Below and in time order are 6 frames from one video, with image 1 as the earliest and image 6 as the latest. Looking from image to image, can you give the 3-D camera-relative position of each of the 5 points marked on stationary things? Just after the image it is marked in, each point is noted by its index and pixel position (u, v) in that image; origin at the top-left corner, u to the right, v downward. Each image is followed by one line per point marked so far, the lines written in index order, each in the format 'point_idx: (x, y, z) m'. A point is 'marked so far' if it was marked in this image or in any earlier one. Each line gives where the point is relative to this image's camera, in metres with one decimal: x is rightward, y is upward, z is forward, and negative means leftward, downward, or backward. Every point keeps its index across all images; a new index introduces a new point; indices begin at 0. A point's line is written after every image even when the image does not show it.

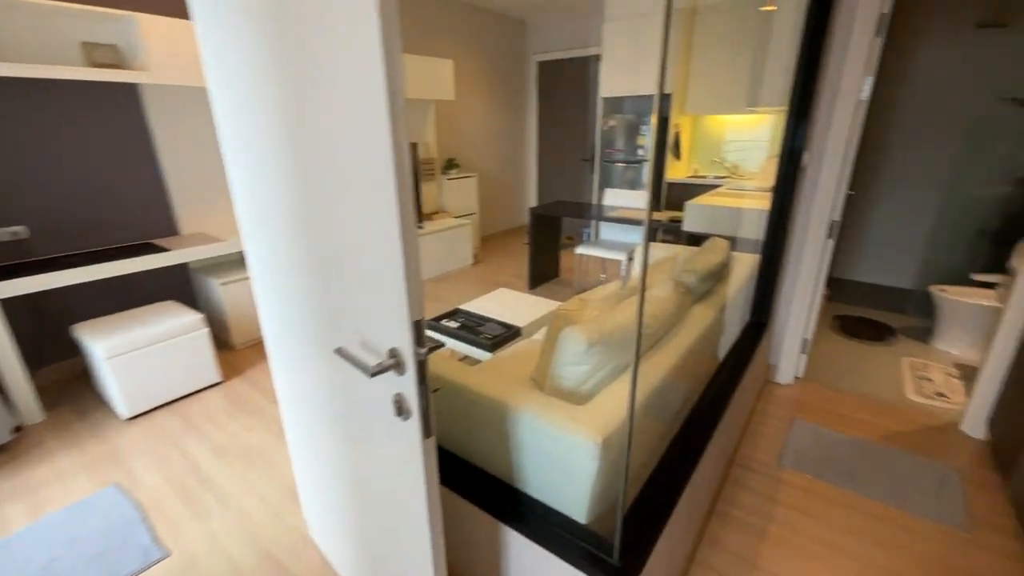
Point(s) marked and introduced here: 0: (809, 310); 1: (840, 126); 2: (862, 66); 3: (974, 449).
0: (+1.6, -0.1, +2.5) m
1: (+1.6, +0.8, +2.2) m
2: (+1.6, +1.0, +2.1) m
3: (+2.2, -0.8, +2.1) m
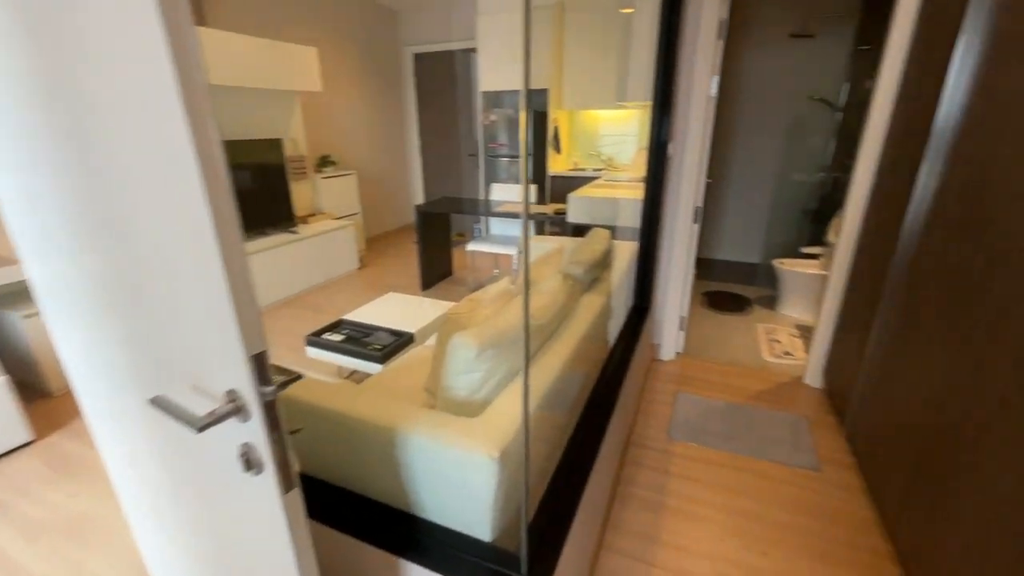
0: (+1.0, 0.0, +2.7) m
1: (+1.0, +0.9, +2.3) m
2: (+1.0, +1.1, +2.3) m
3: (+1.7, -0.6, +2.4) m
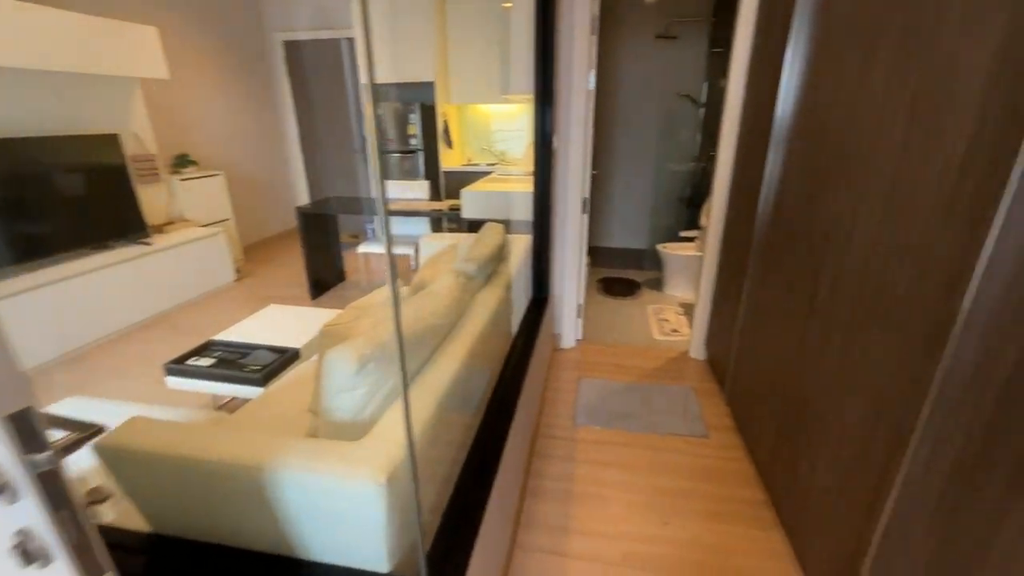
0: (+0.4, 0.0, +2.7) m
1: (+0.3, +0.9, +2.4) m
2: (+0.4, +1.2, +2.3) m
3: (+1.1, -0.5, +2.7) m
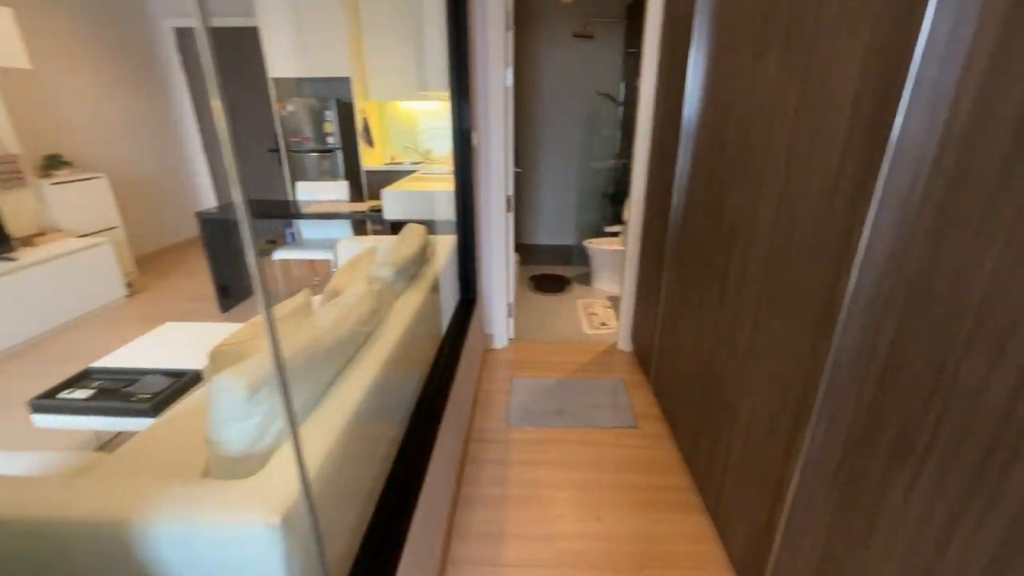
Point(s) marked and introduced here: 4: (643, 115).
0: (0.0, 0.0, +2.7) m
1: (-0.1, +0.9, +2.4) m
2: (0.0, +1.2, +2.3) m
3: (+0.7, -0.4, +2.7) m
4: (+0.7, +0.9, +2.4) m
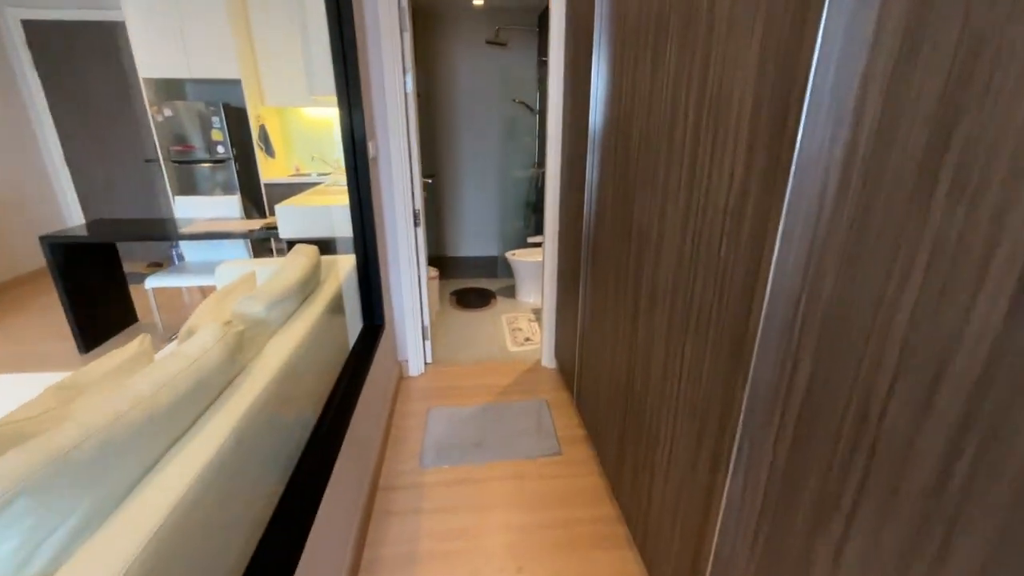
0: (-0.5, -0.1, +2.5) m
1: (-0.6, +0.8, +2.2) m
2: (-0.5, +1.1, +2.1) m
3: (+0.2, -0.5, +2.6) m
4: (+0.2, +0.8, +2.3) m
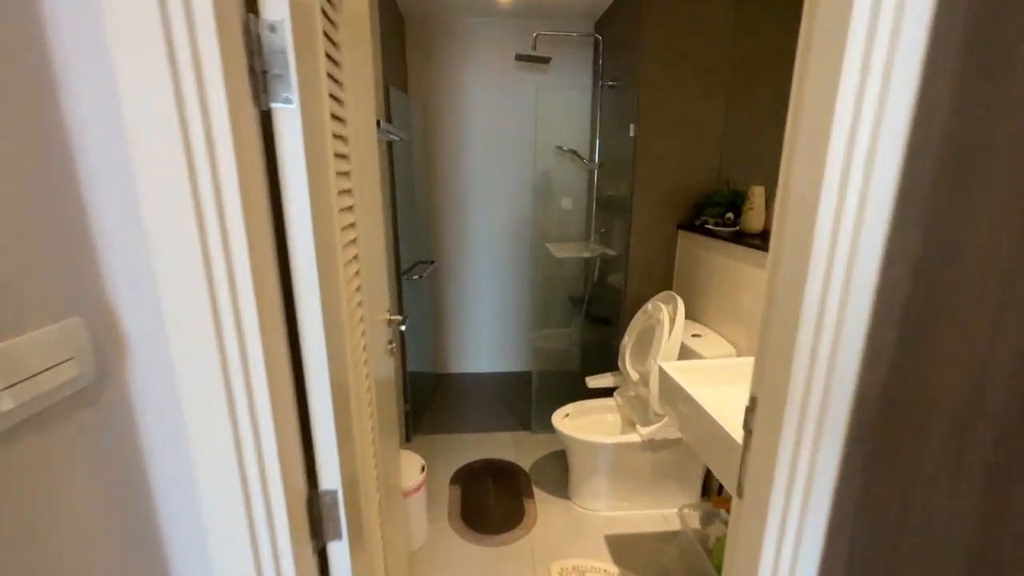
0: (-0.3, -0.8, +0.8) m
1: (-0.4, +0.1, +0.5) m
2: (-0.3, +0.3, +0.5) m
3: (+0.4, -1.3, +0.8) m
4: (+0.4, +0.1, +0.6) m
